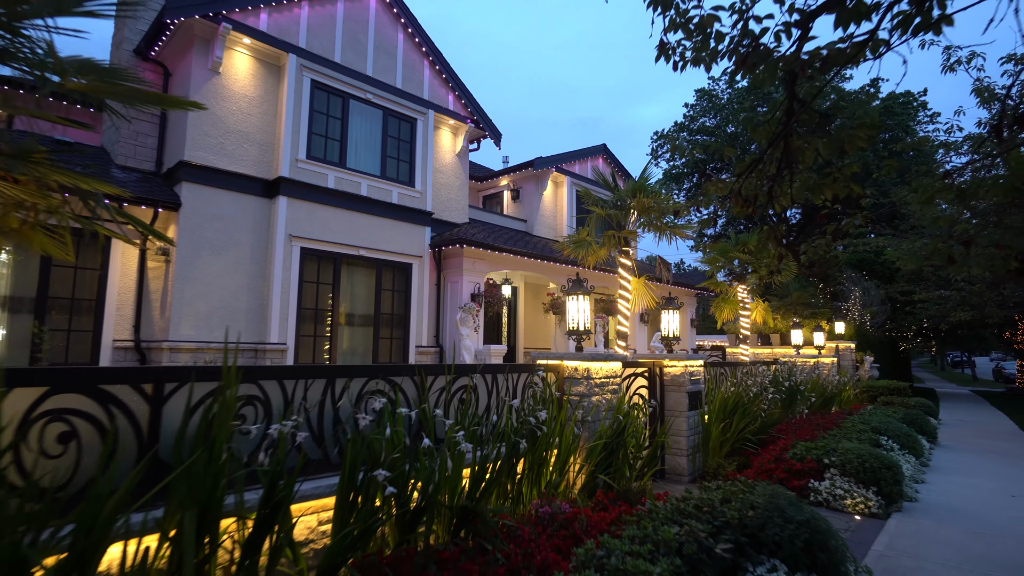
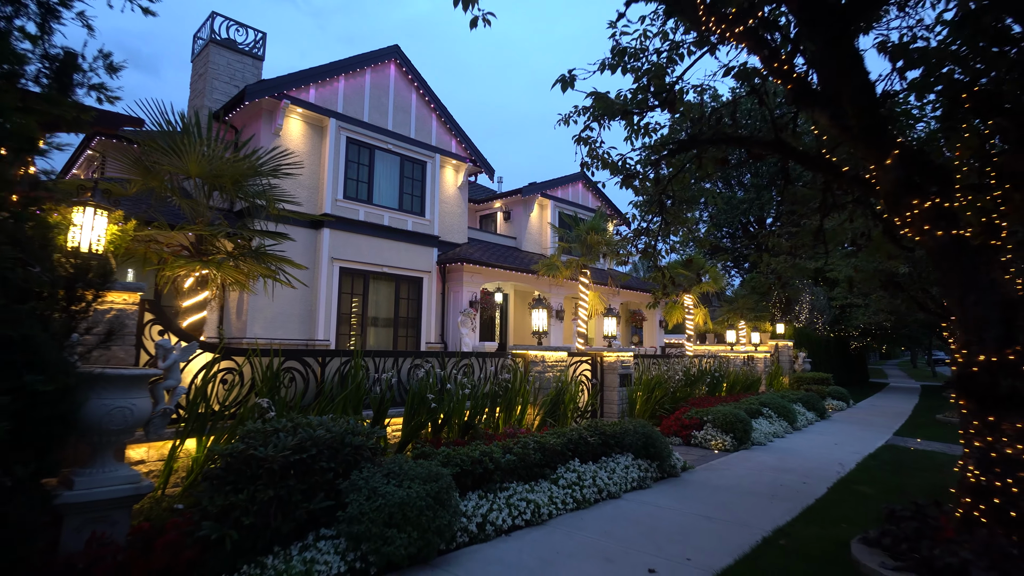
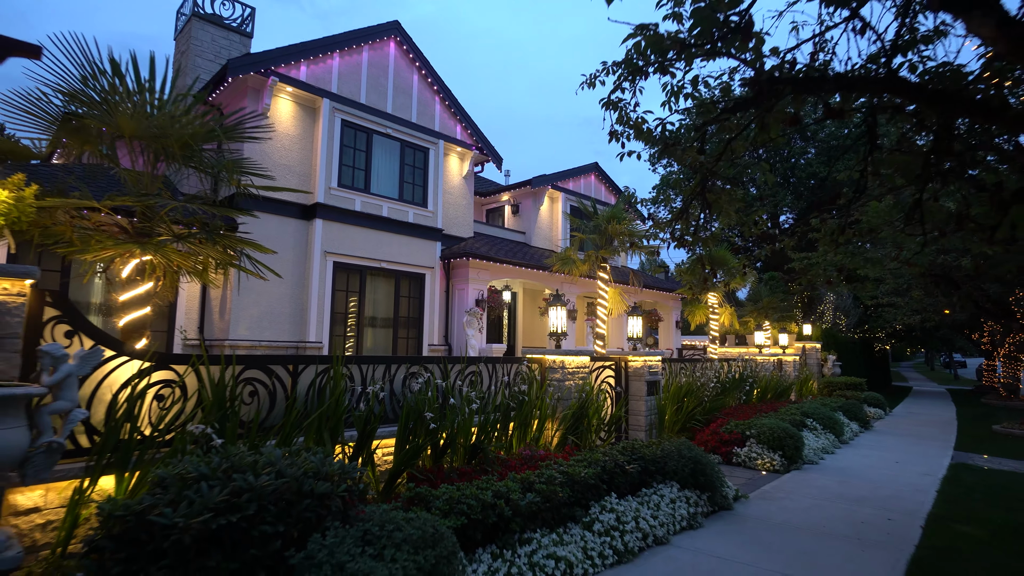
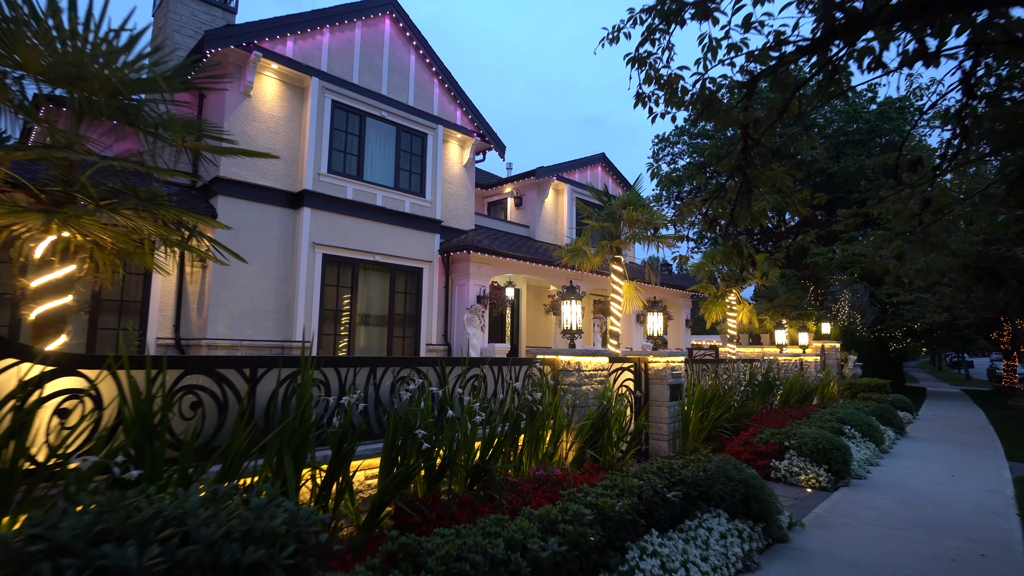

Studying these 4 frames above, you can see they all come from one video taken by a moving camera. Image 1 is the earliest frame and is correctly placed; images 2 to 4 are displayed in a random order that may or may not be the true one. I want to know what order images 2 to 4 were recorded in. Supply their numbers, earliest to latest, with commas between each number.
4, 3, 2
